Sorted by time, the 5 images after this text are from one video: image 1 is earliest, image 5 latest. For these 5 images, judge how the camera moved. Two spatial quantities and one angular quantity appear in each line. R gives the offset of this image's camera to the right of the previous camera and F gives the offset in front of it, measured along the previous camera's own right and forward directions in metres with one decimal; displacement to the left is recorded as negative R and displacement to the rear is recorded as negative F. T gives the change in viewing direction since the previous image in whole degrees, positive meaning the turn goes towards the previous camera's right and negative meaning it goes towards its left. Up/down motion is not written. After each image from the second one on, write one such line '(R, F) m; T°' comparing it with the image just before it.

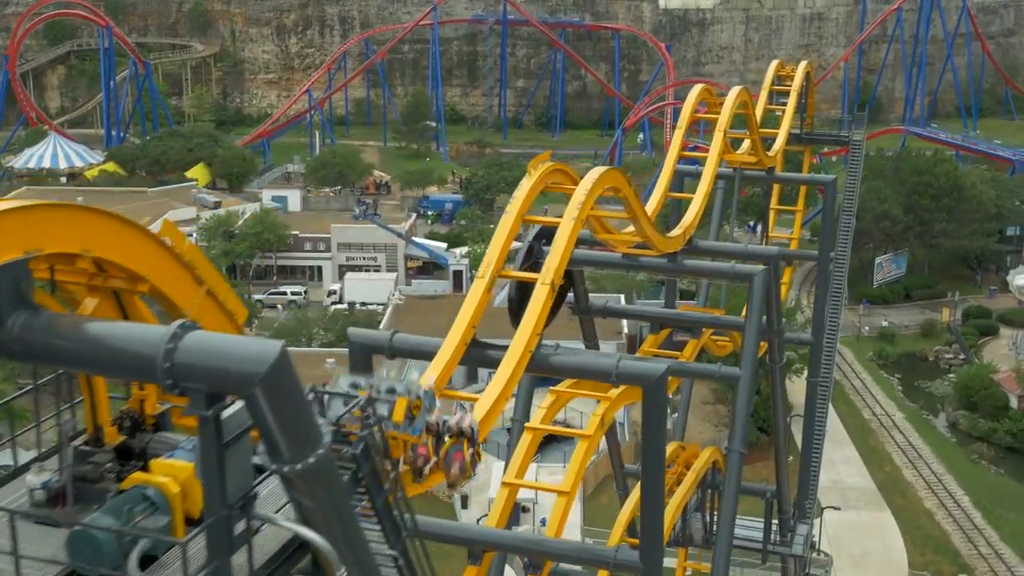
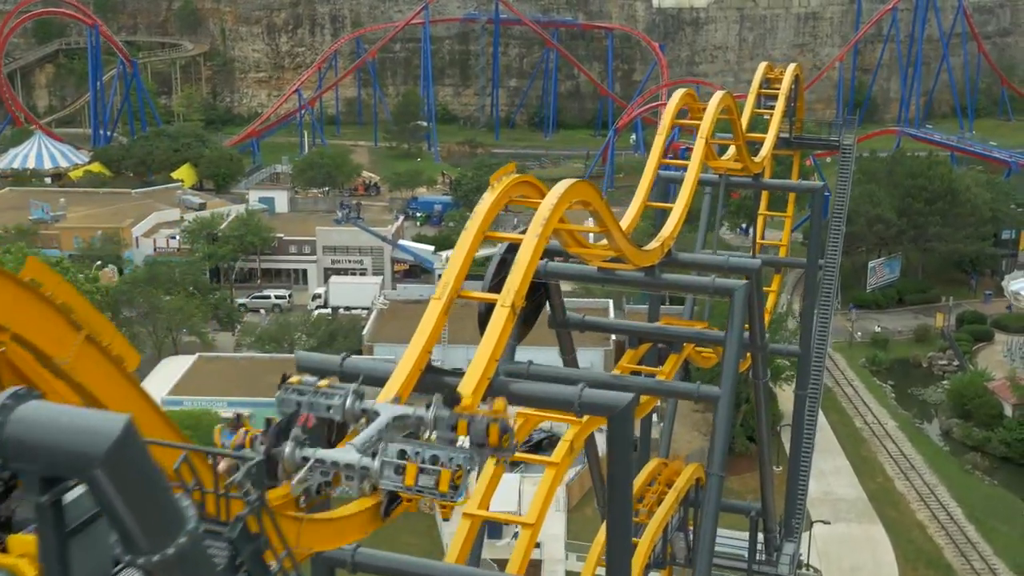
(+0.2, +0.3) m; 0°
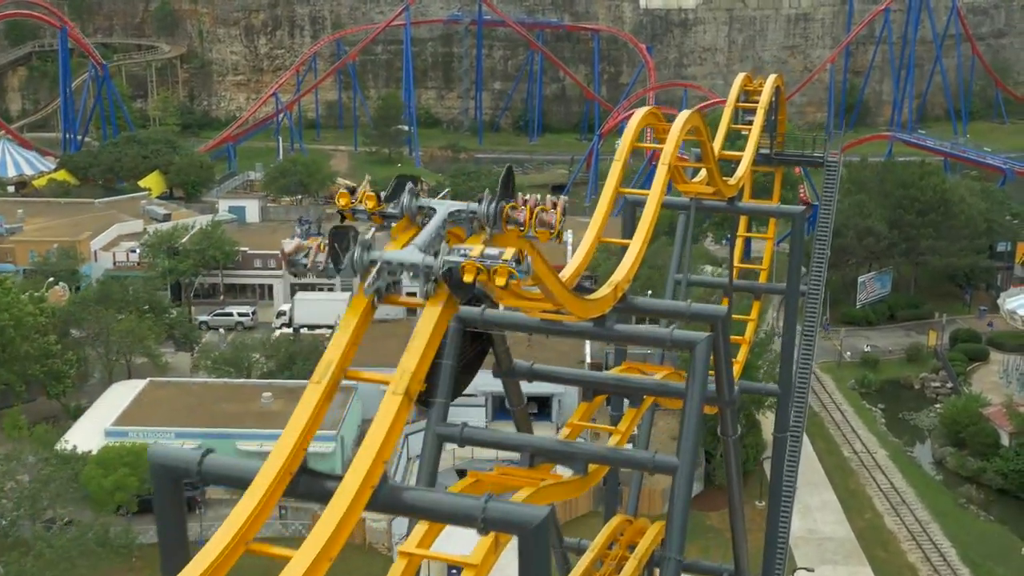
(+0.3, +0.9) m; 0°
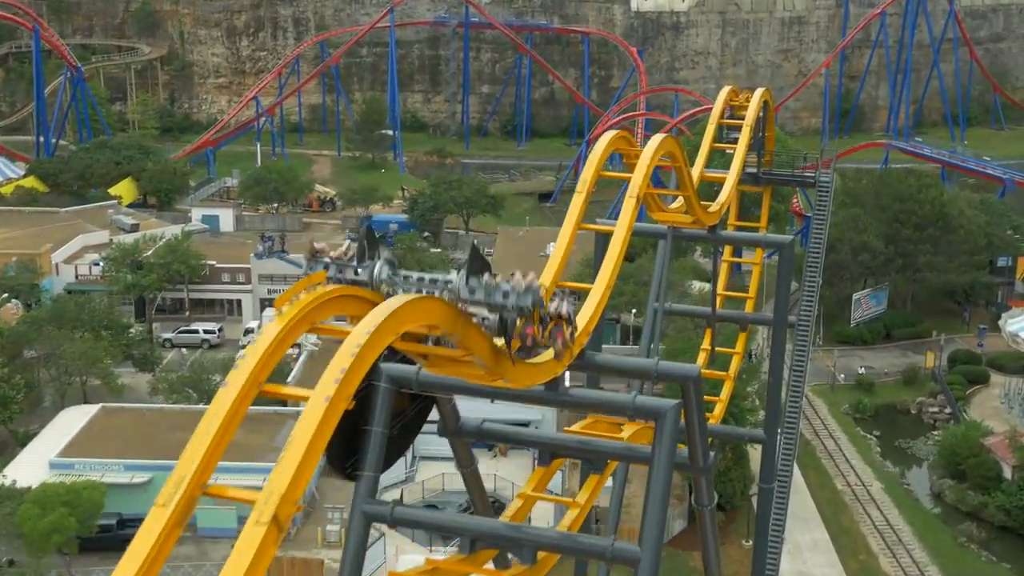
(+0.3, +0.9) m; 0°
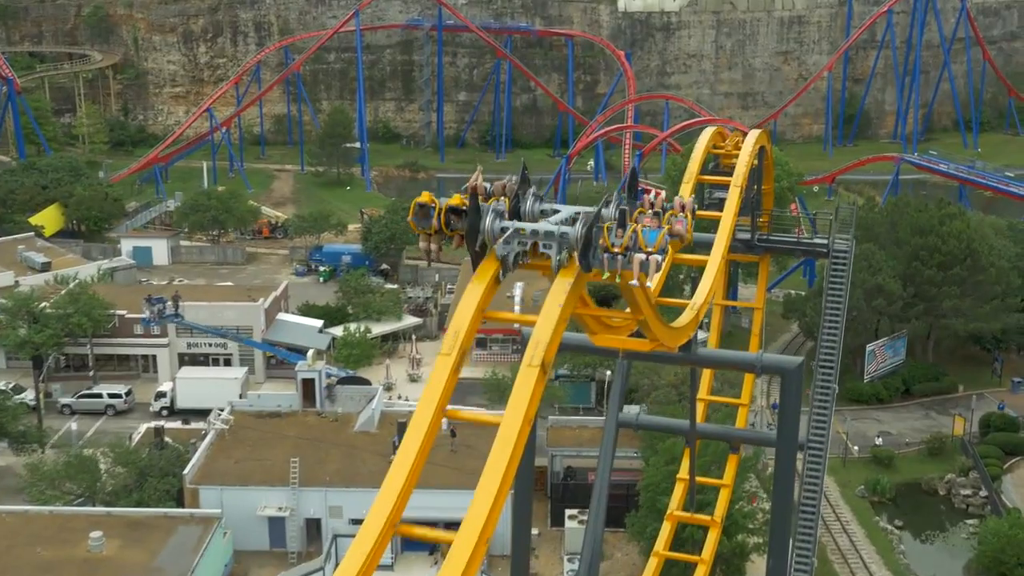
(+0.6, +2.8) m; 0°
